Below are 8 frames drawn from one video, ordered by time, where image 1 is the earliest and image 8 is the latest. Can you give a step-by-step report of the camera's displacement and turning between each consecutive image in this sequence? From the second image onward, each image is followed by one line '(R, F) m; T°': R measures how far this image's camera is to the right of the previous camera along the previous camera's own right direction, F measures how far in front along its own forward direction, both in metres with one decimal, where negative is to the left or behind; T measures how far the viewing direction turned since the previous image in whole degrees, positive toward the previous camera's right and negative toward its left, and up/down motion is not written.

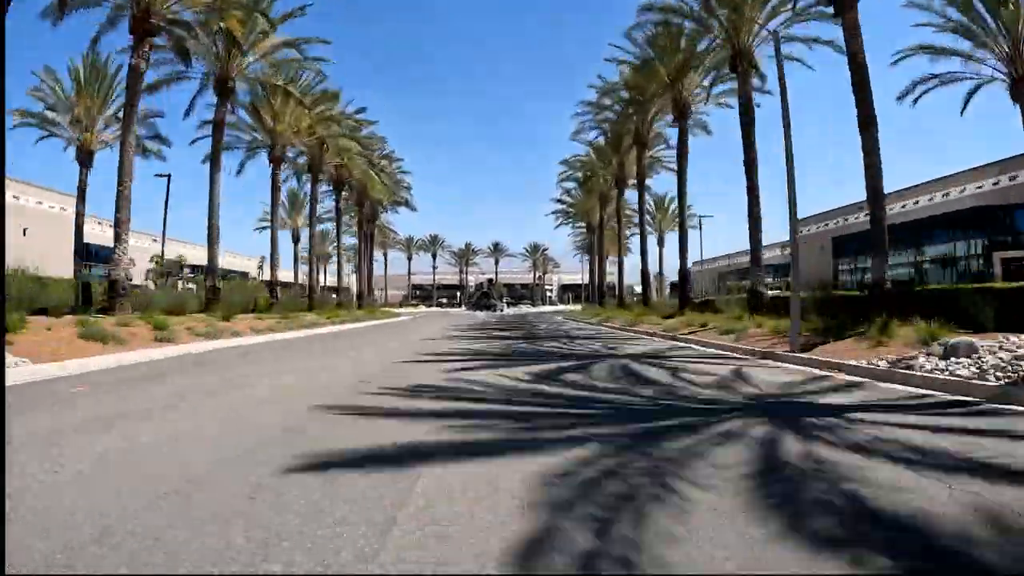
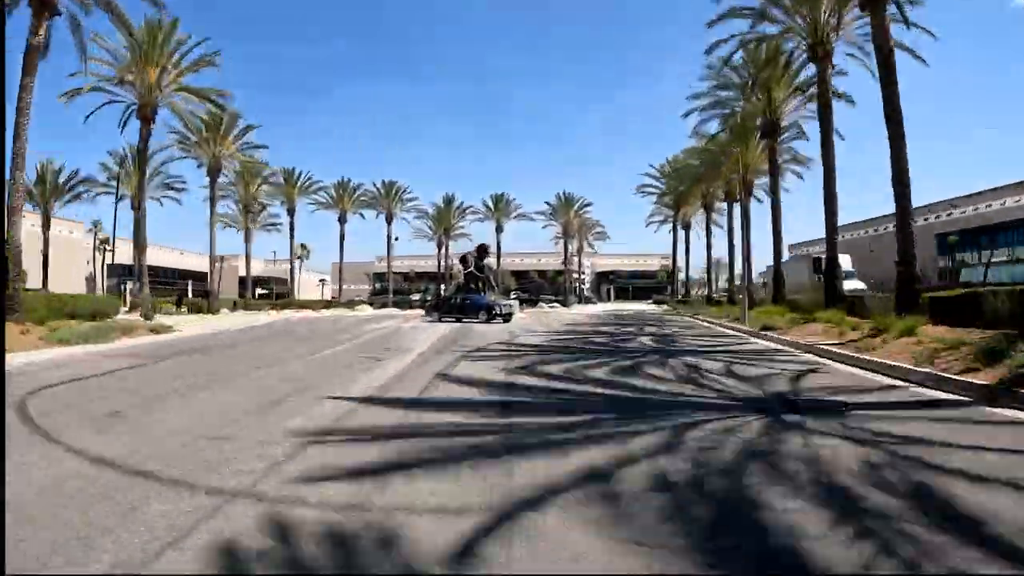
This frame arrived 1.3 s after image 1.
(-0.5, +35.8) m; -1°
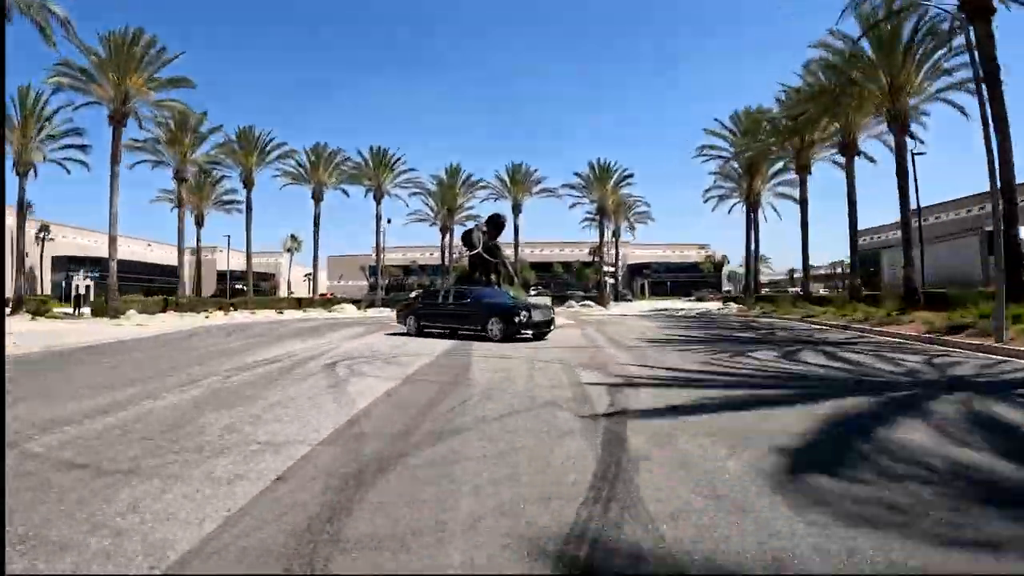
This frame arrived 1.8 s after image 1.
(-0.4, +9.0) m; -1°
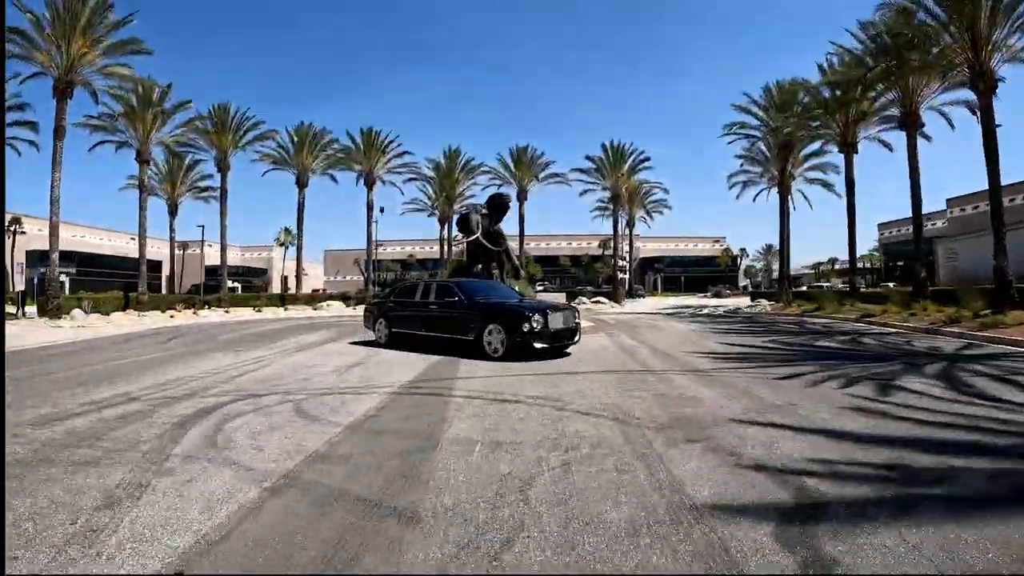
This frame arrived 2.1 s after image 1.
(0.0, +3.0) m; 0°
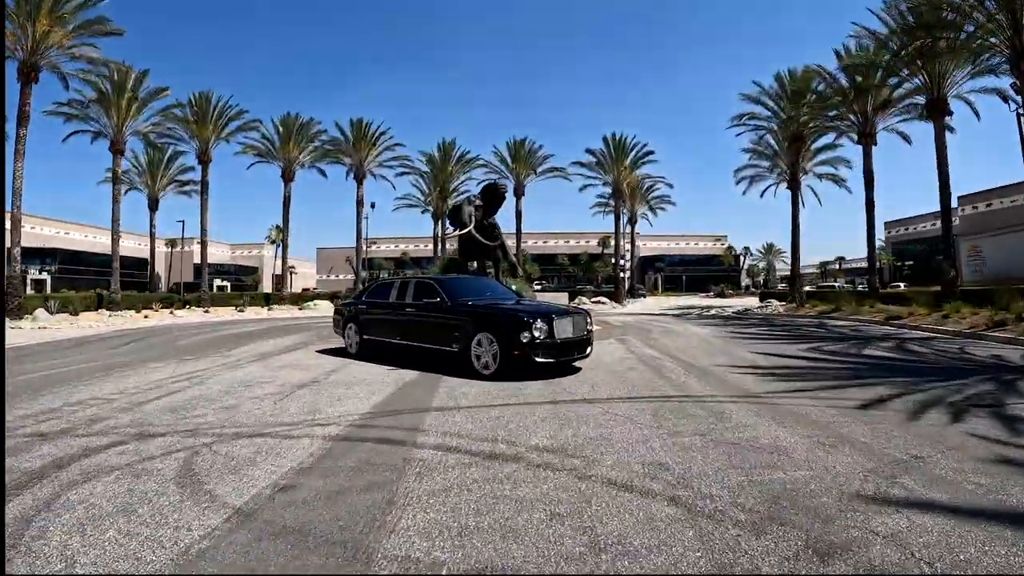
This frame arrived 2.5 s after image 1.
(0.0, +1.3) m; 0°
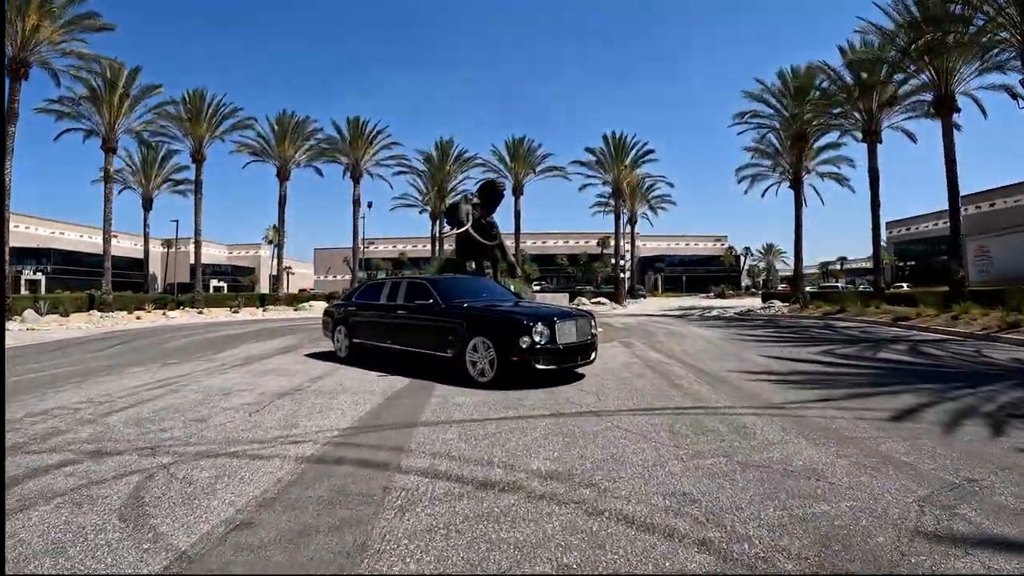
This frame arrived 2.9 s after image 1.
(0.0, +0.4) m; 0°
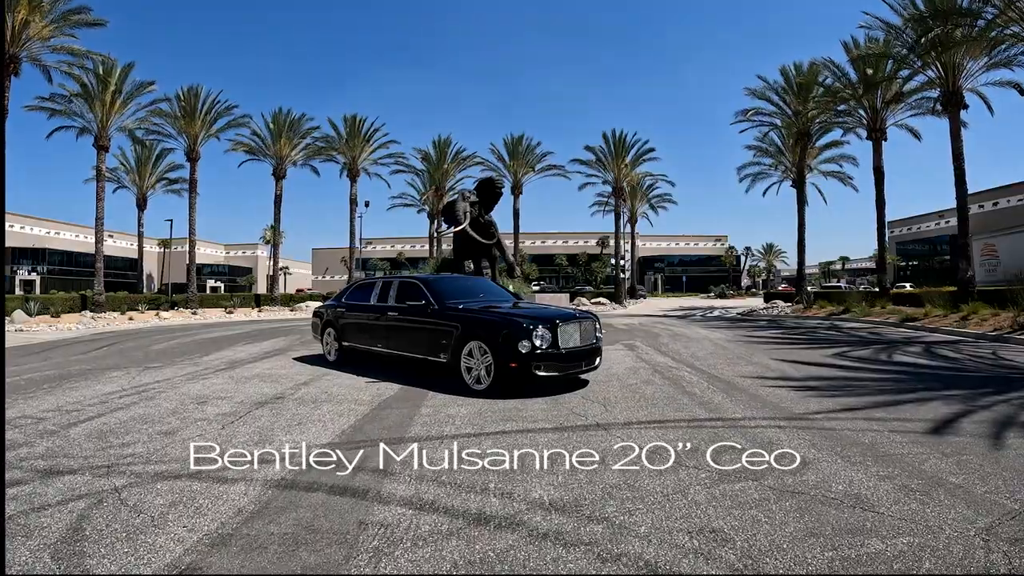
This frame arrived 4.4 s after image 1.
(0.0, +0.3) m; 0°
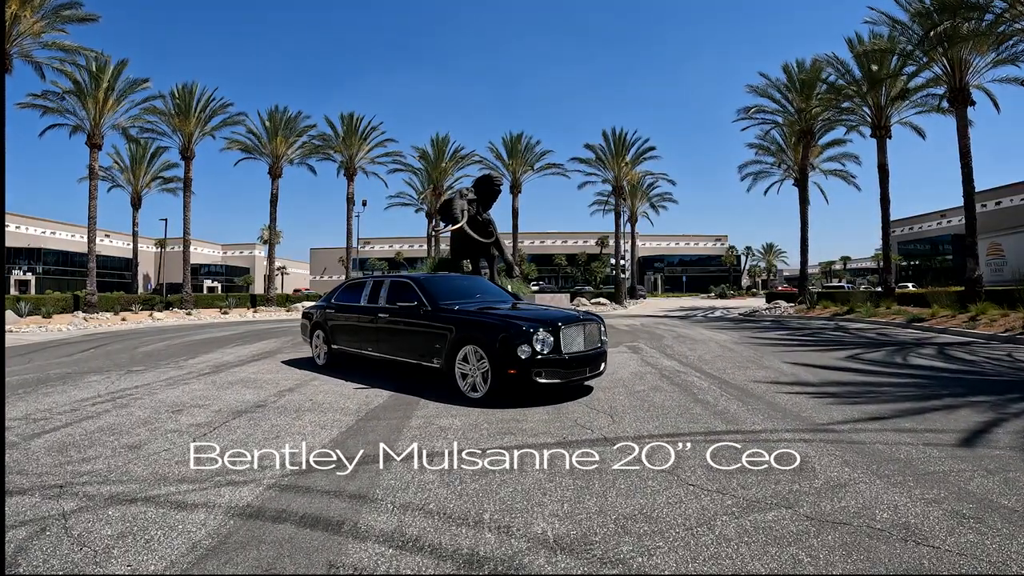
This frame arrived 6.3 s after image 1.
(0.0, +0.3) m; 0°
